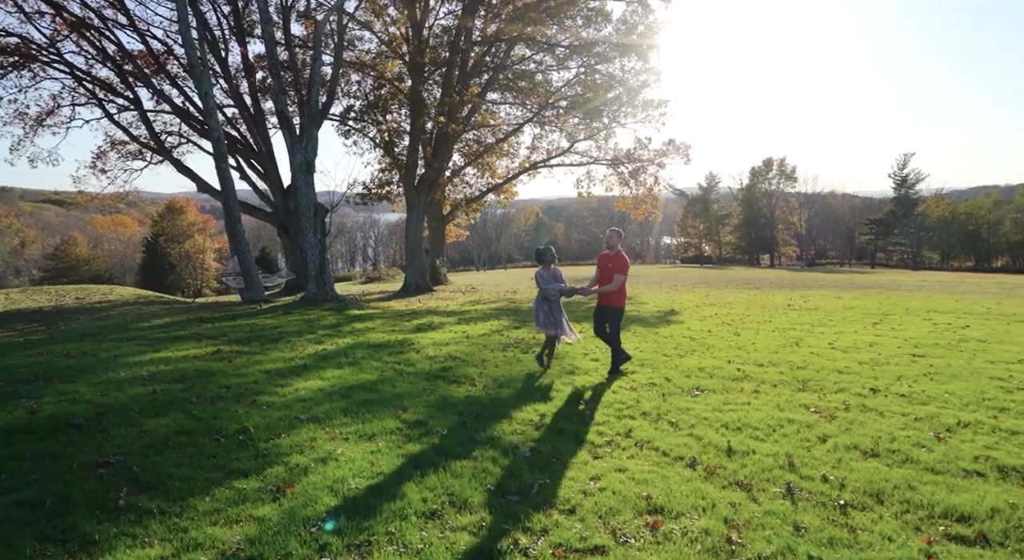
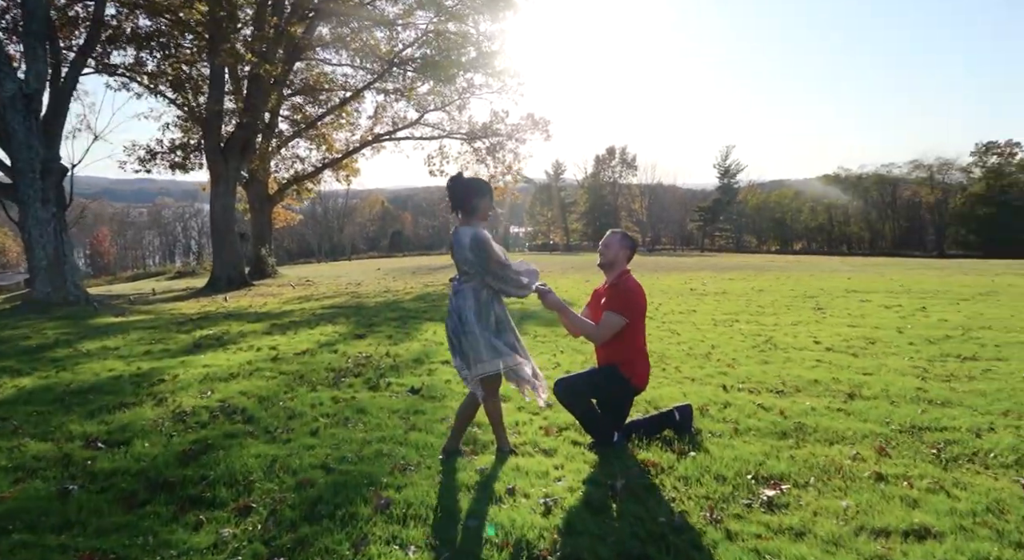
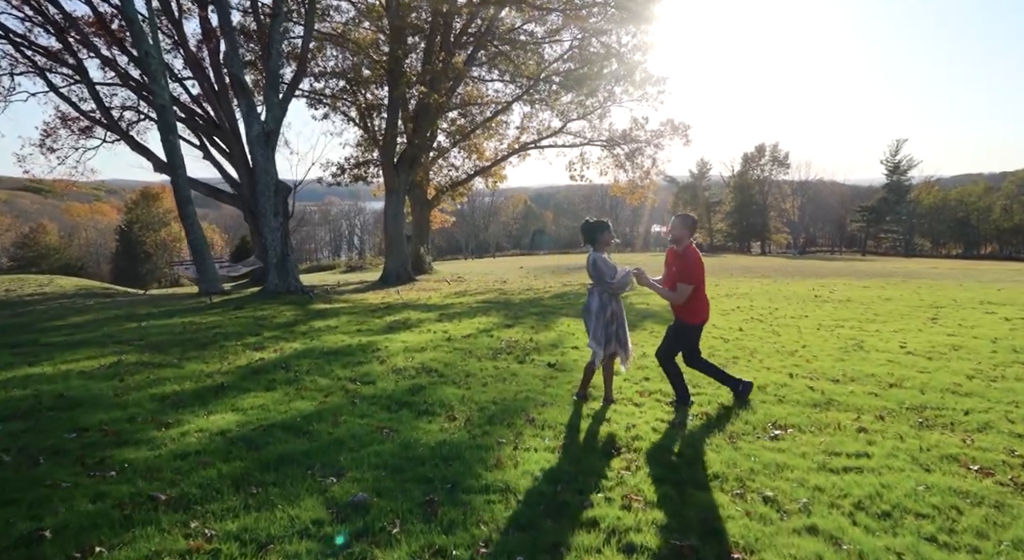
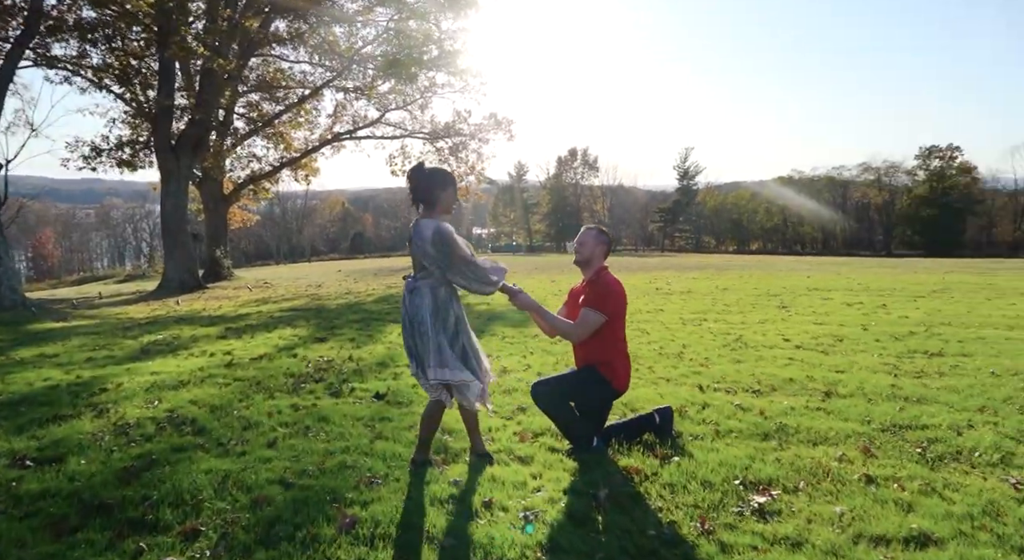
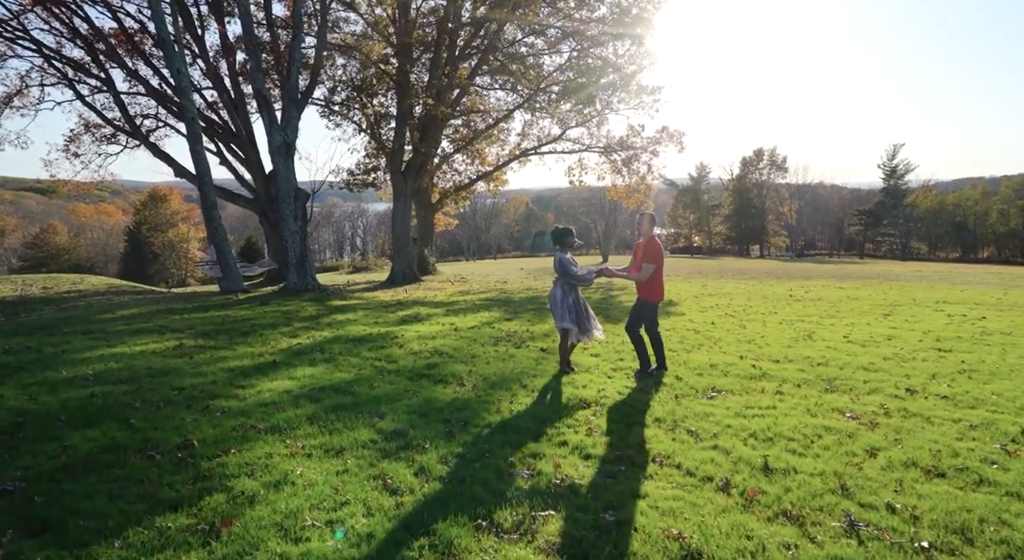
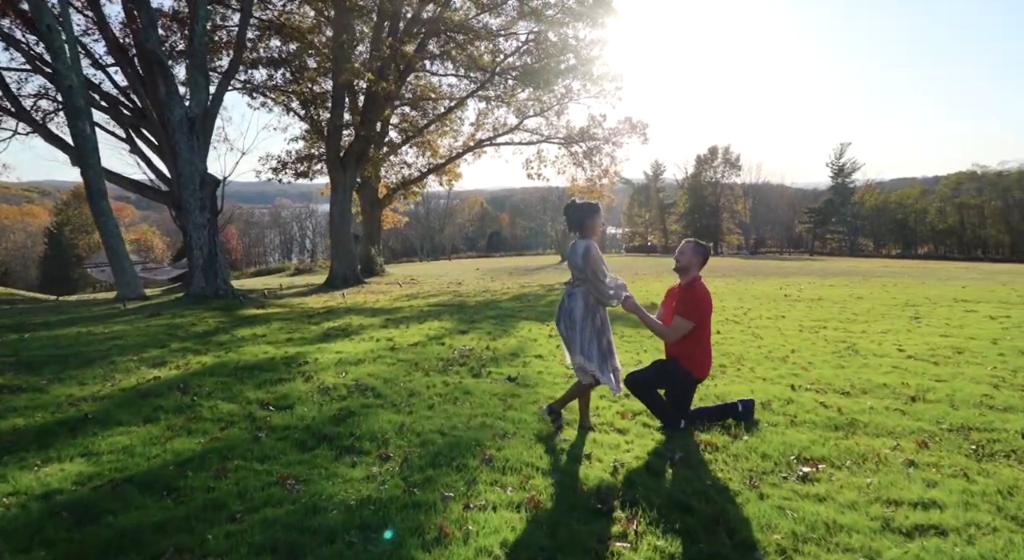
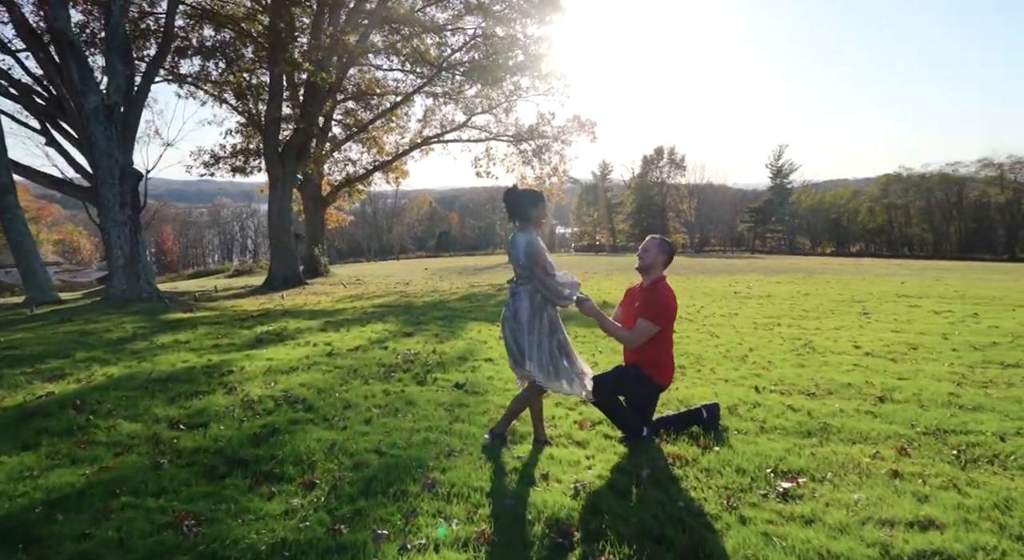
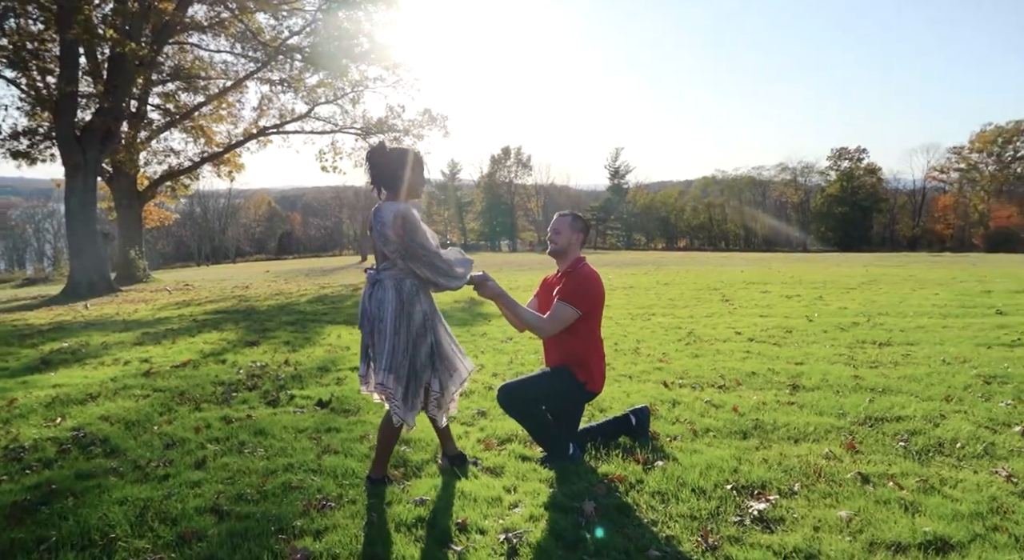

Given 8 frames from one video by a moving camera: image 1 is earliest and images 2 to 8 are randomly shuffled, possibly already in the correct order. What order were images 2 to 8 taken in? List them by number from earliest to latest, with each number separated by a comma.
5, 3, 6, 7, 2, 4, 8
